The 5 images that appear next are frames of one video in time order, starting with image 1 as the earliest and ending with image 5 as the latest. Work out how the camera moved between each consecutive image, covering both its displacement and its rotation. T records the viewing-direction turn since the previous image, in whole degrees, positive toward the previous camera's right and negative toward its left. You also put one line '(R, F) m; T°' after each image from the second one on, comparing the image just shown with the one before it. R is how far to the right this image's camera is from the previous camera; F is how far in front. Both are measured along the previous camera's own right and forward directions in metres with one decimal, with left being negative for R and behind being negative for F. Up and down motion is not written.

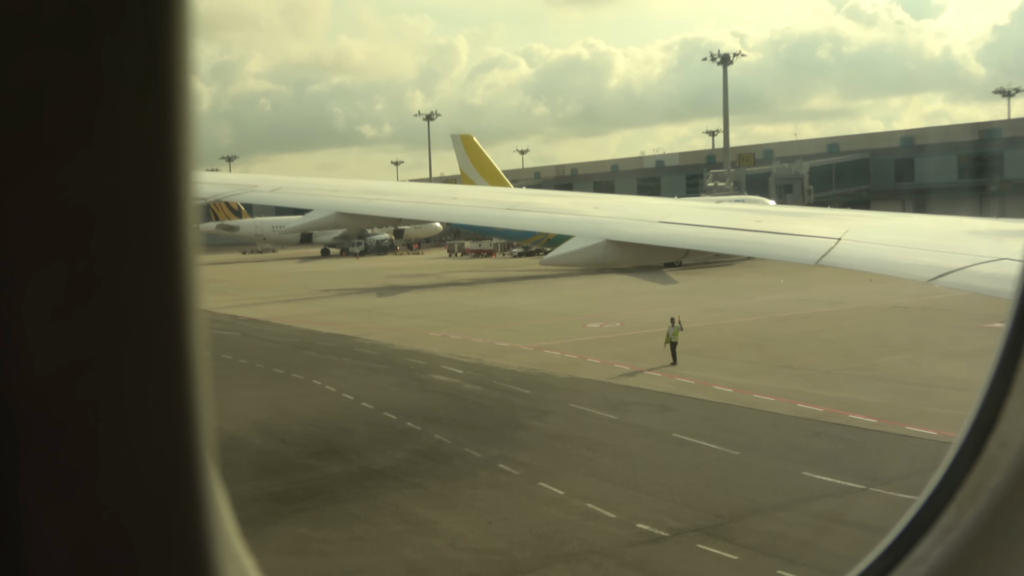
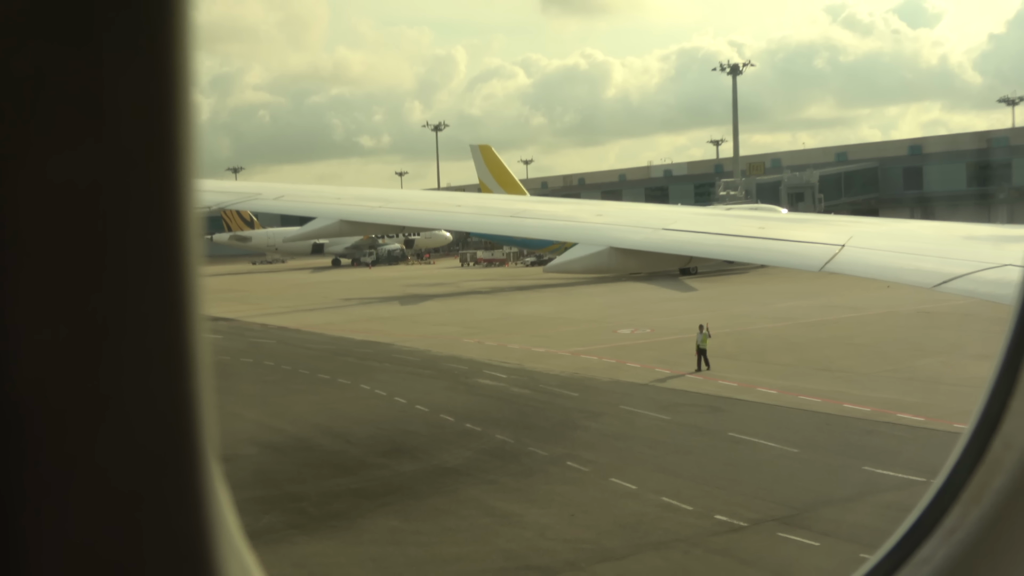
(-0.6, -0.3) m; 0°
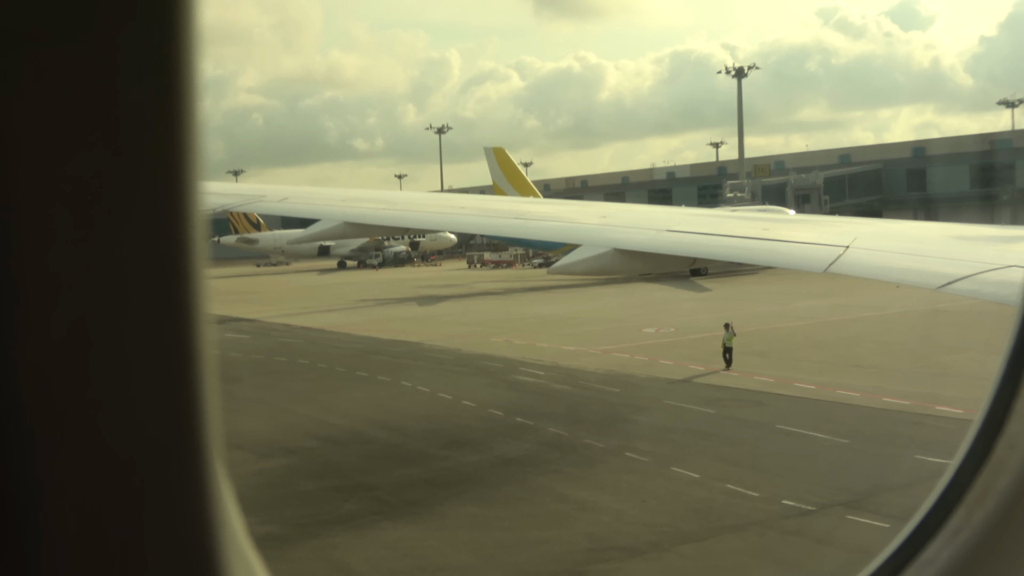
(-0.6, -0.3) m; 0°
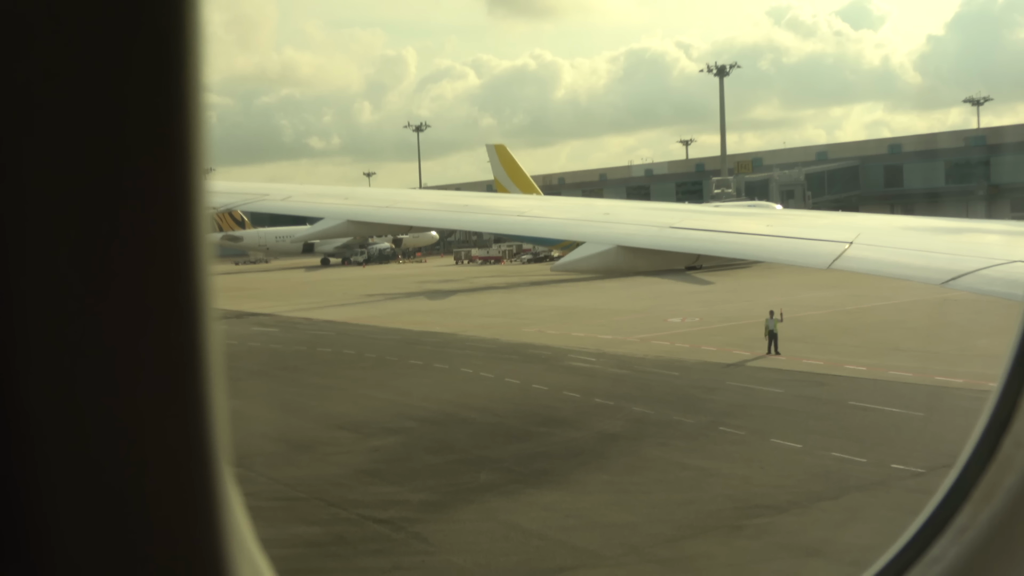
(-1.4, -0.5) m; +2°
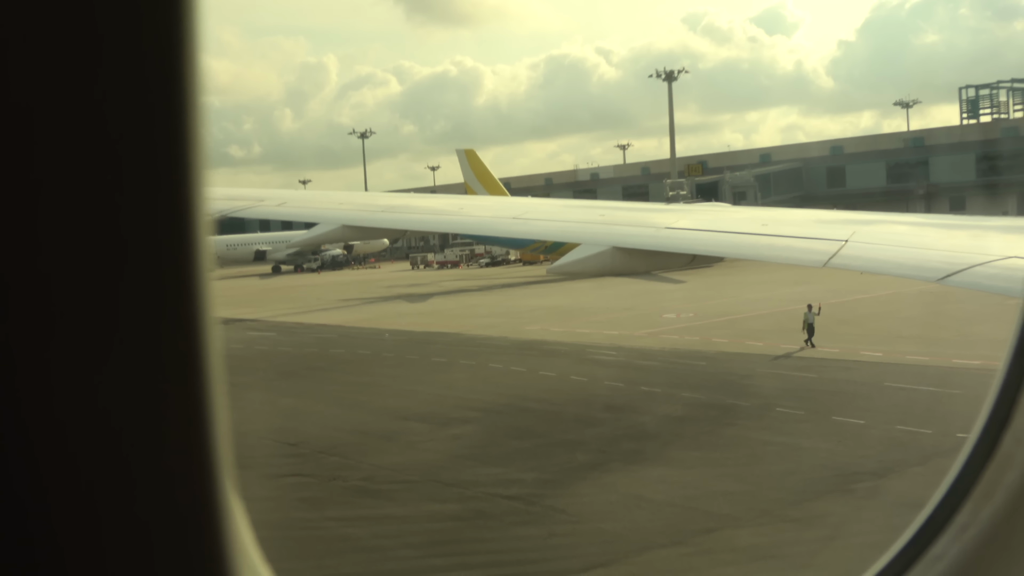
(-1.5, -0.4) m; +4°
